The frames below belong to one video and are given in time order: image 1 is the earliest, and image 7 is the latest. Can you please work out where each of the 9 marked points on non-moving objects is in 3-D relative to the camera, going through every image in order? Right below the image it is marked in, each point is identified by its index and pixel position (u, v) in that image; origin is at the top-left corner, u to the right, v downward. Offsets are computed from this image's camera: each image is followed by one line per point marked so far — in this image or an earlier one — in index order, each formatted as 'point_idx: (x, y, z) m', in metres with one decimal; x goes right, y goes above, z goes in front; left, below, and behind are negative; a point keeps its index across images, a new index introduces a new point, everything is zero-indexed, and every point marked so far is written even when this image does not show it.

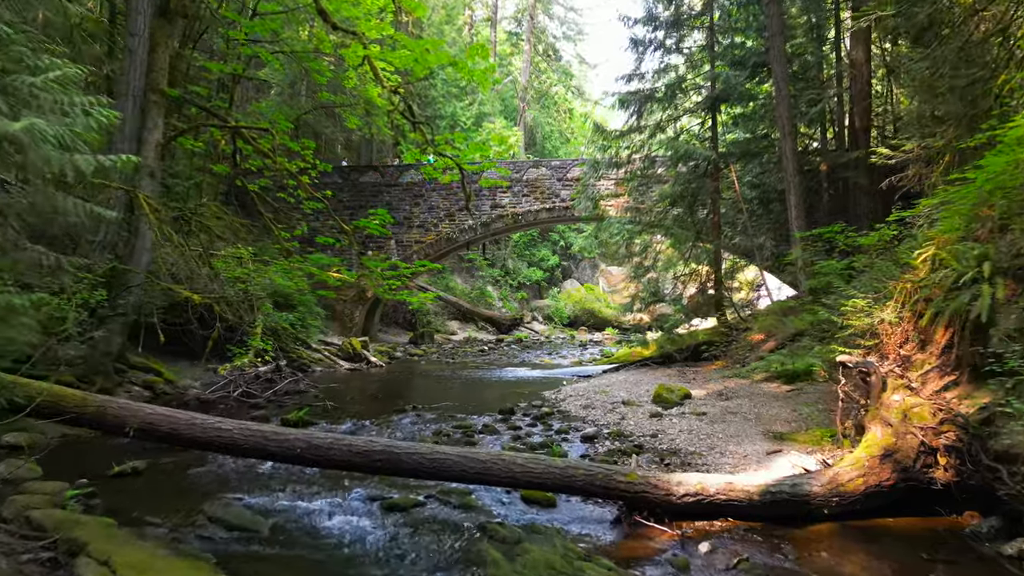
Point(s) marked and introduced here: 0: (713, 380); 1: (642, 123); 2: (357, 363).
0: (+1.9, -0.9, +8.3) m
1: (+1.7, +2.1, +11.2) m
2: (-2.1, -1.0, +12.2) m
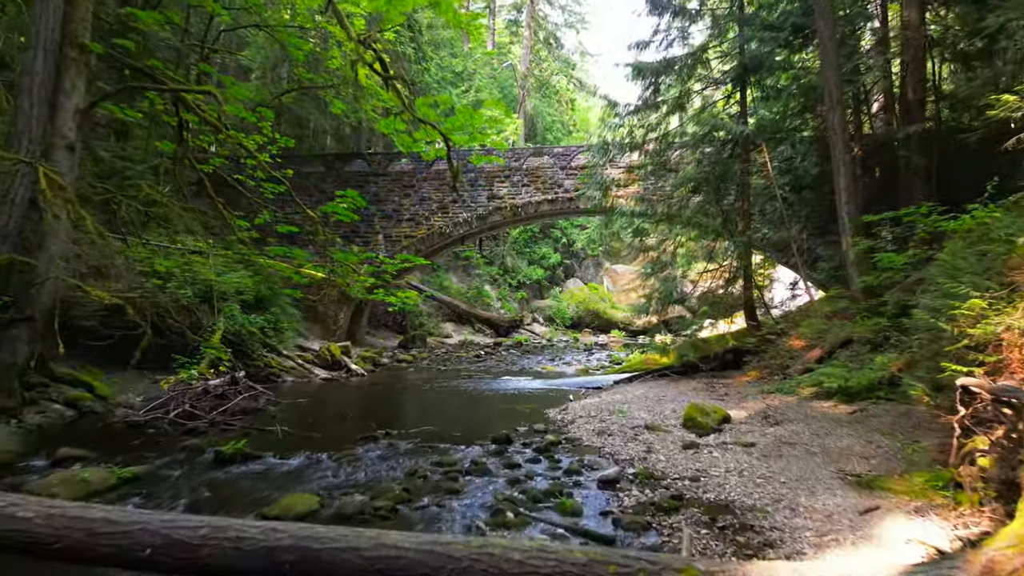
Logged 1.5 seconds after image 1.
0: (+1.9, -0.8, +6.9) m
1: (+1.6, +2.1, +9.9) m
2: (-2.1, -1.0, +10.8) m
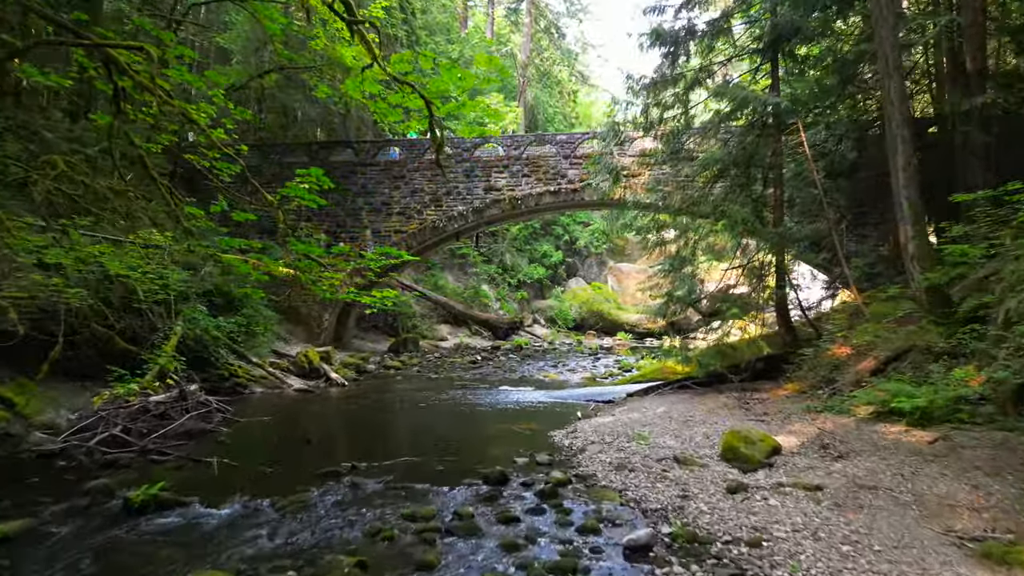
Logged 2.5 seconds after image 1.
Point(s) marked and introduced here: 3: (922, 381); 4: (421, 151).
0: (+1.9, -0.8, +5.7) m
1: (+1.6, +2.1, +8.7) m
2: (-2.2, -1.0, +9.7) m
3: (+2.5, -0.6, +5.4) m
4: (-1.4, +2.1, +13.4) m
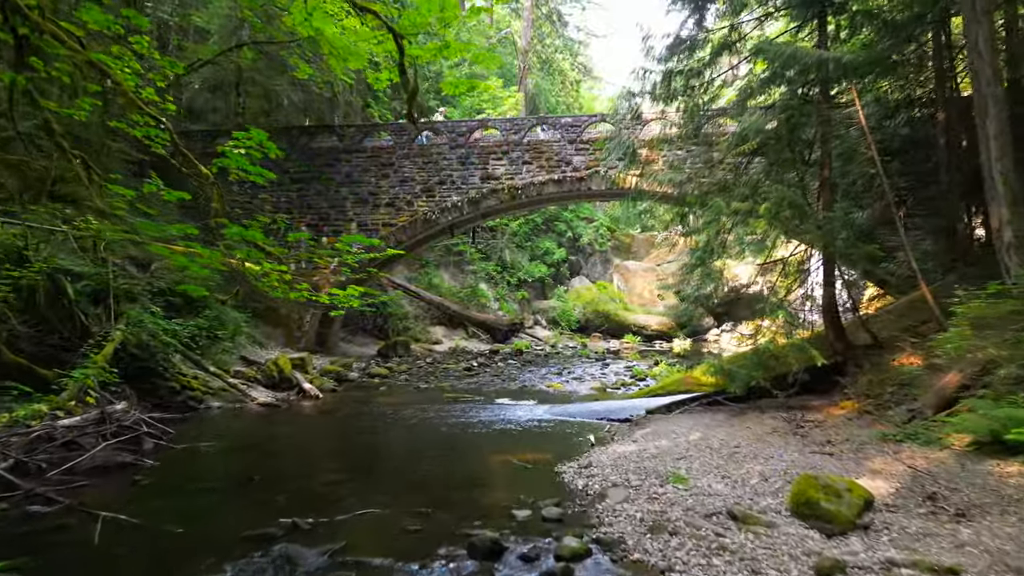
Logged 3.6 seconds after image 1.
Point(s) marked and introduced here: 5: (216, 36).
0: (+1.8, -0.8, +4.5) m
1: (+1.6, +2.1, +7.5) m
2: (-2.2, -1.0, +8.4) m
3: (+2.5, -0.5, +4.1) m
4: (-1.4, +2.1, +12.1) m
5: (-4.4, +3.7, +13.2) m
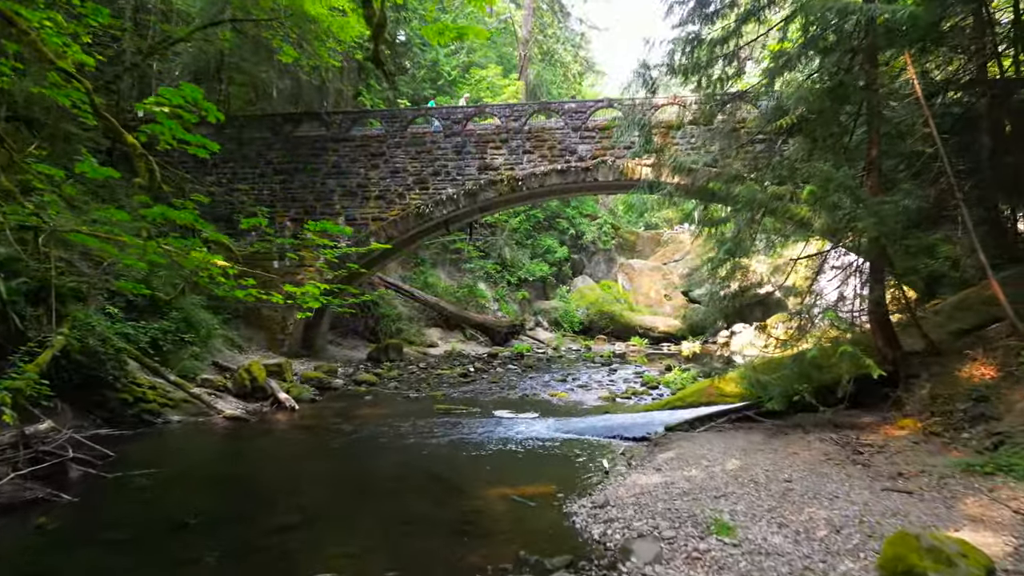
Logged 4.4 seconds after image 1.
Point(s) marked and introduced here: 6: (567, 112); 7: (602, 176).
0: (+1.8, -0.8, +3.6) m
1: (+1.6, +2.2, +6.6) m
2: (-2.2, -1.0, +7.6) m
3: (+2.5, -0.5, +3.3) m
4: (-1.4, +2.1, +11.3) m
5: (-4.4, +3.8, +12.3) m
6: (+0.7, +2.1, +10.7) m
7: (+1.1, +1.3, +10.5) m
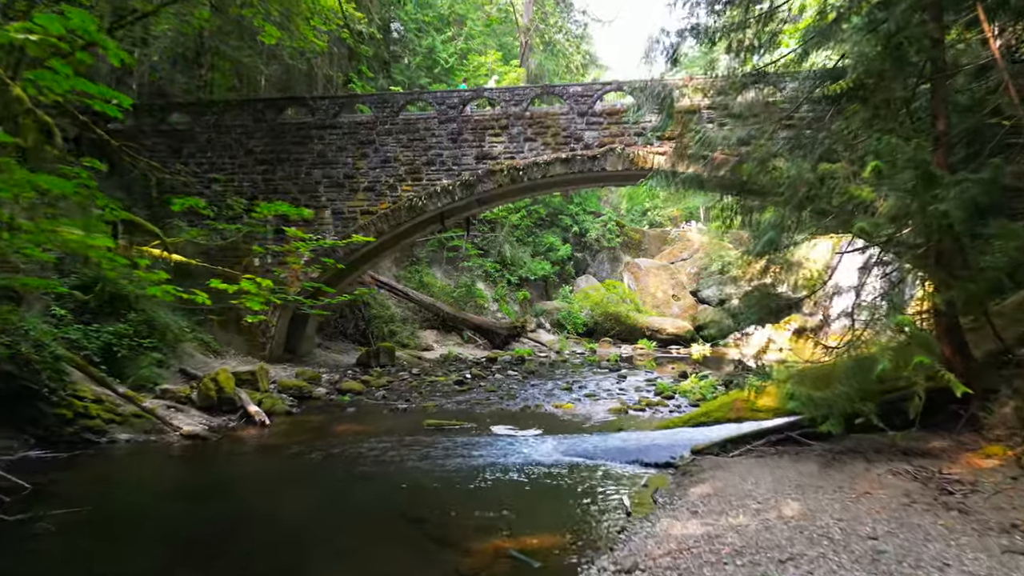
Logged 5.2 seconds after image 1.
0: (+1.8, -0.8, +2.8) m
1: (+1.6, +2.2, +5.7) m
2: (-2.2, -1.0, +6.7) m
3: (+2.5, -0.5, +2.4) m
4: (-1.4, +2.1, +10.4) m
5: (-4.4, +3.8, +11.4) m
6: (+0.7, +2.1, +9.8) m
7: (+1.1, +1.3, +9.7) m
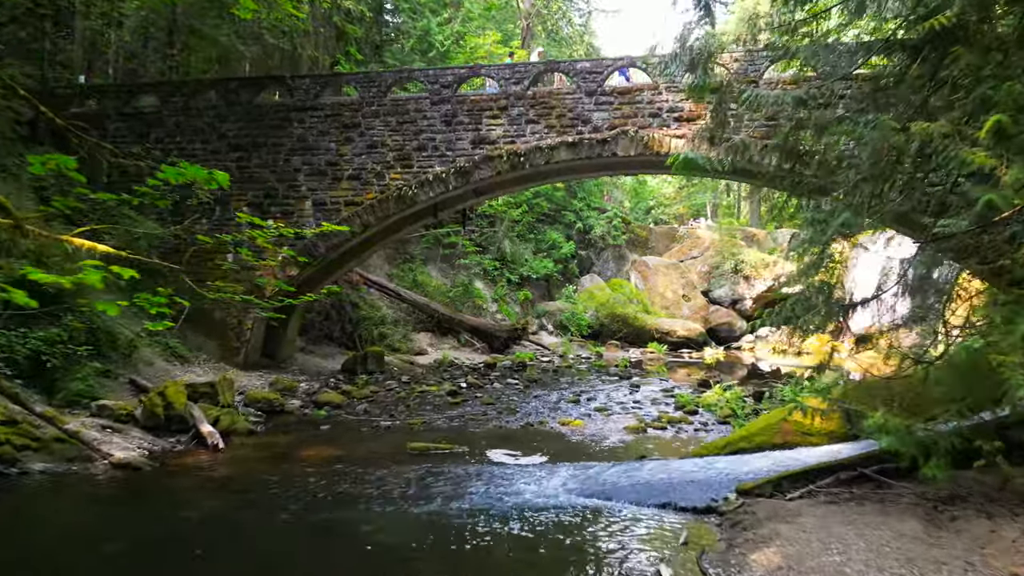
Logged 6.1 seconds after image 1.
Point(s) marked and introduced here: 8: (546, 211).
0: (+1.8, -0.8, +1.8) m
1: (+1.6, +2.2, +4.7) m
2: (-2.2, -1.0, +5.7) m
3: (+2.5, -0.5, +1.4) m
4: (-1.4, +2.1, +9.4) m
5: (-4.4, +3.8, +10.4) m
6: (+0.7, +2.1, +8.8) m
7: (+1.1, +1.4, +8.6) m
8: (+0.7, +1.6, +18.6) m
